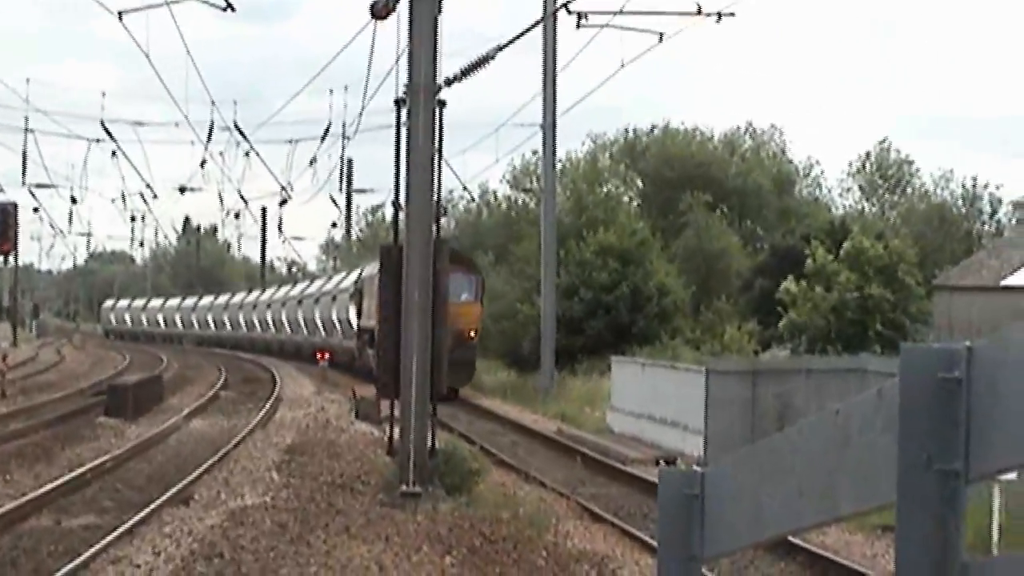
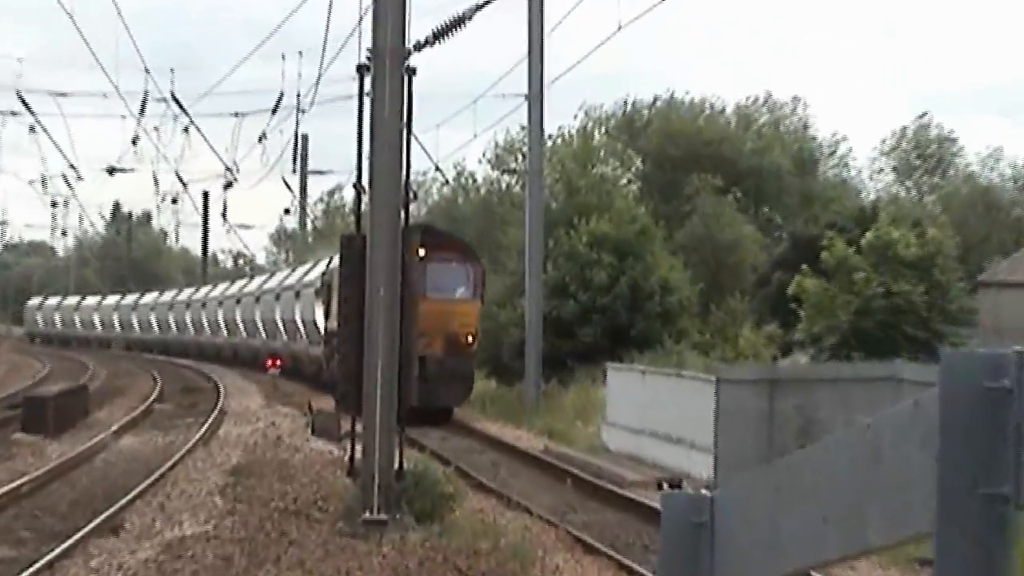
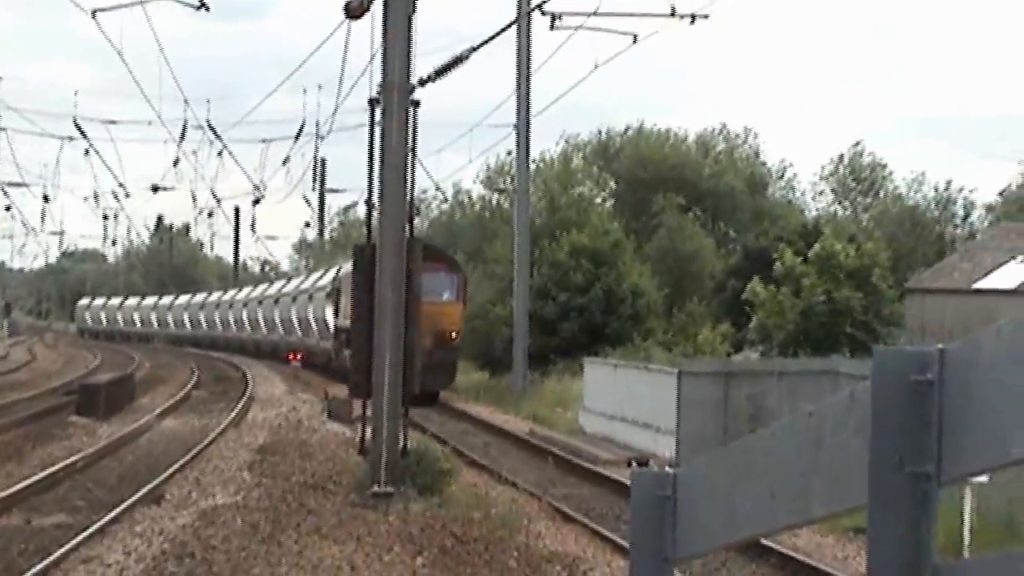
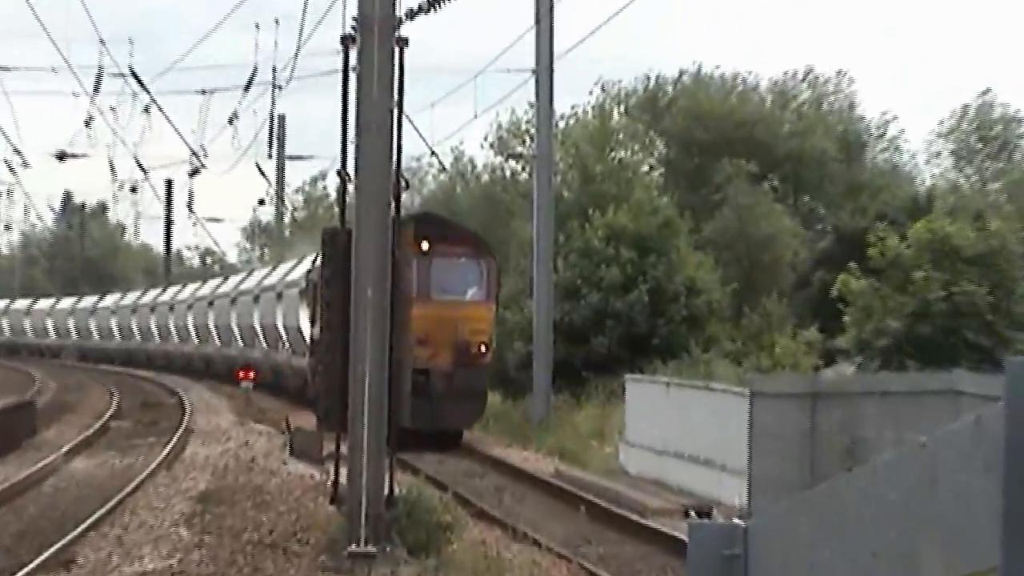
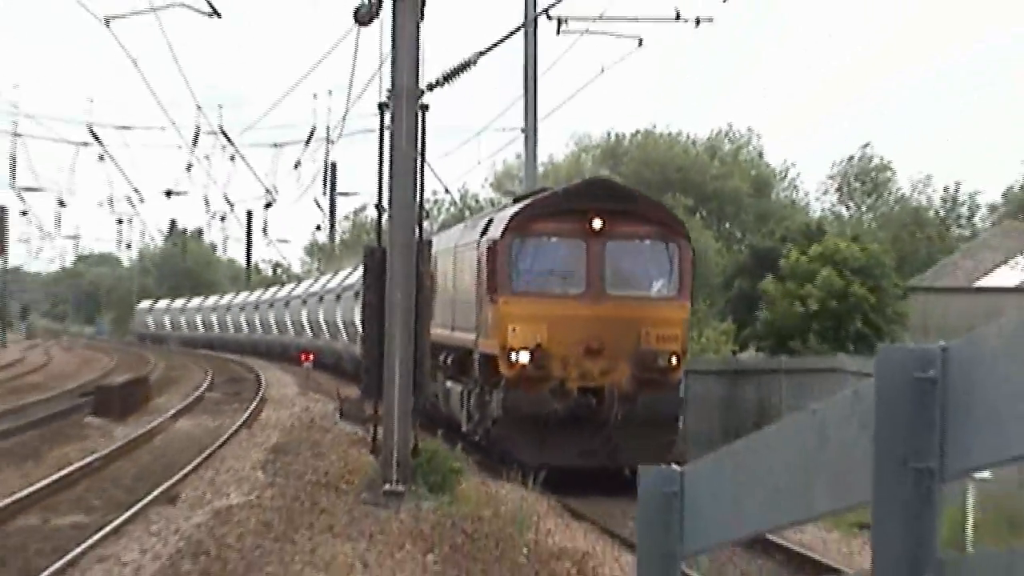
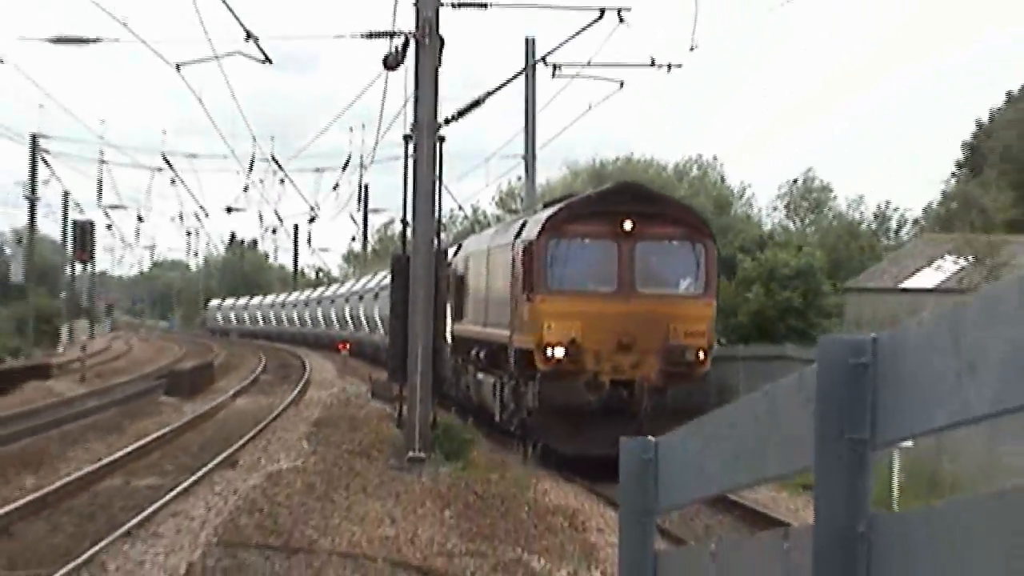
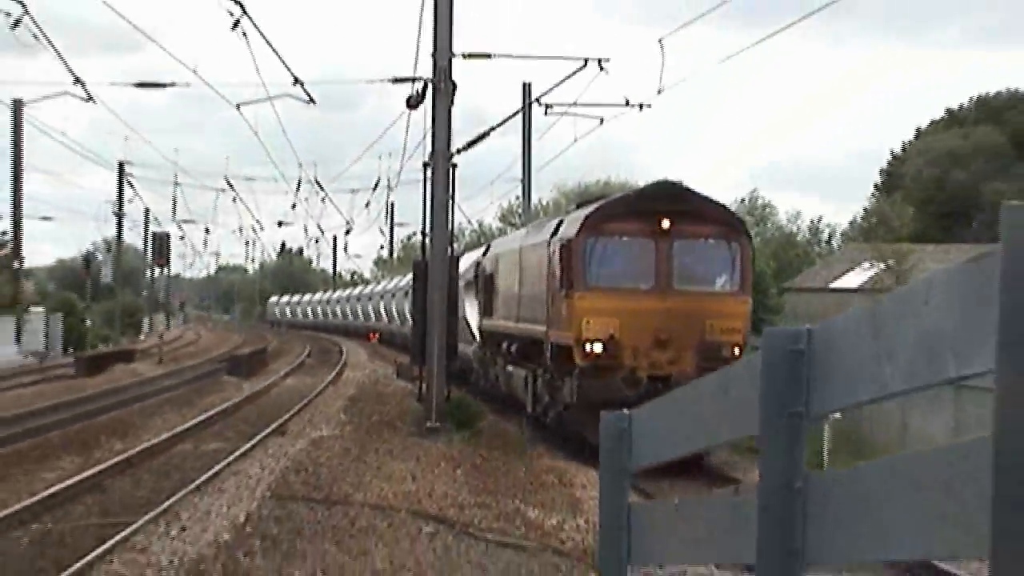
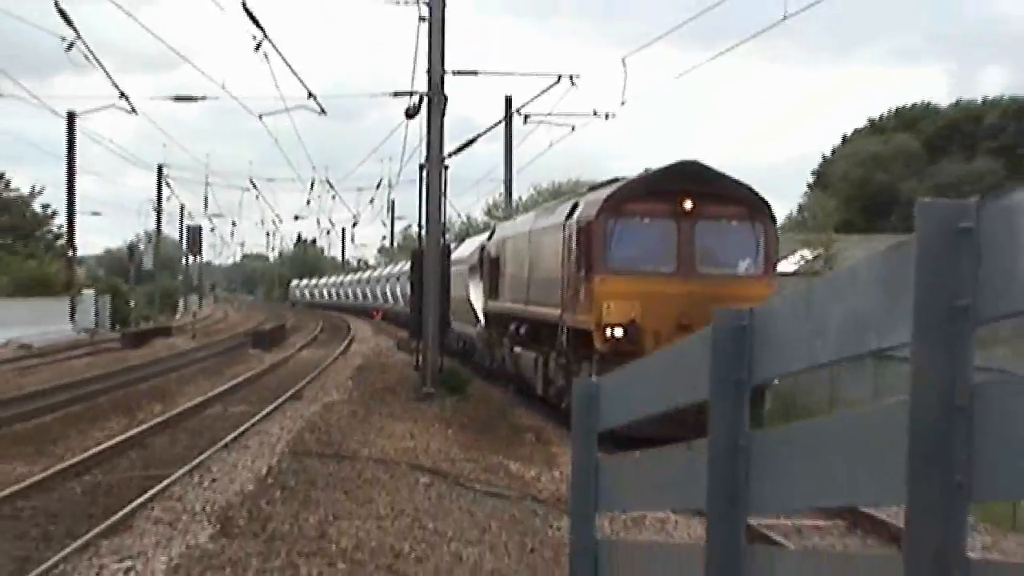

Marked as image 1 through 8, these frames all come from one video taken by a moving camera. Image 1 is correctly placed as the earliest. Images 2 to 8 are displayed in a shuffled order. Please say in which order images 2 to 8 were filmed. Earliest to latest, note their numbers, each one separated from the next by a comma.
3, 2, 4, 5, 6, 7, 8
